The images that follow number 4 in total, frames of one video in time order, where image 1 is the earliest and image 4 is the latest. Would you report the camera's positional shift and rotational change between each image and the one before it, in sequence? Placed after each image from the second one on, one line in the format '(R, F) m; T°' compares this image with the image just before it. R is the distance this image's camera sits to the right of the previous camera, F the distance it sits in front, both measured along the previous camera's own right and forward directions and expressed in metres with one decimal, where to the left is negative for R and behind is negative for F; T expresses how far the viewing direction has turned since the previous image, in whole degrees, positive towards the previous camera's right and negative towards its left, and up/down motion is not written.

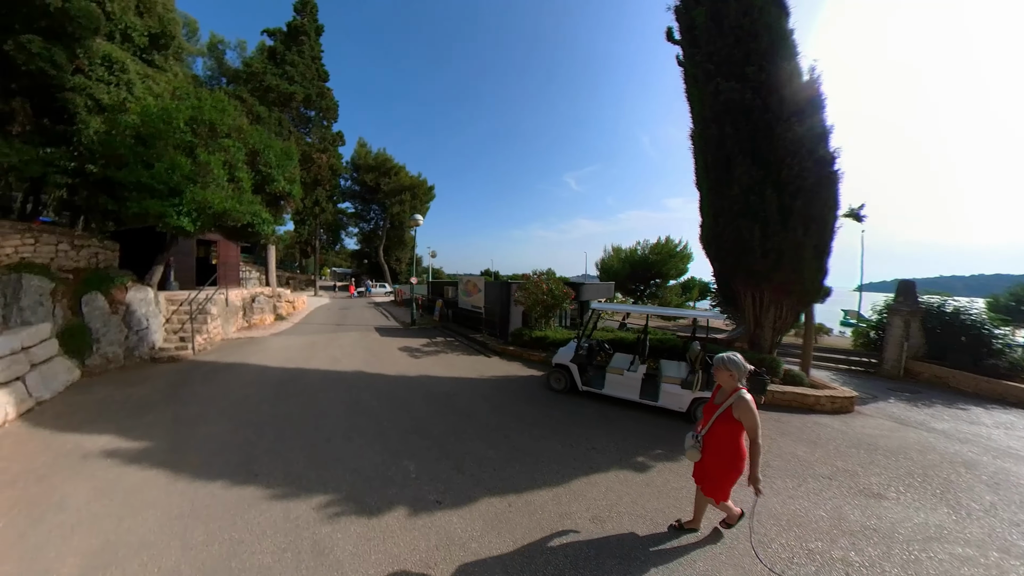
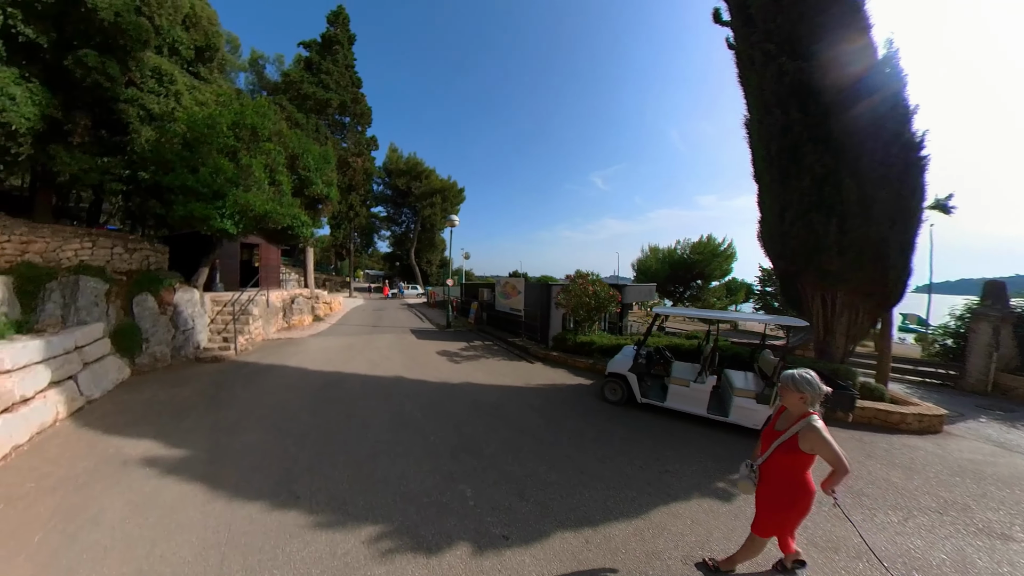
(-0.6, +0.6) m; -4°
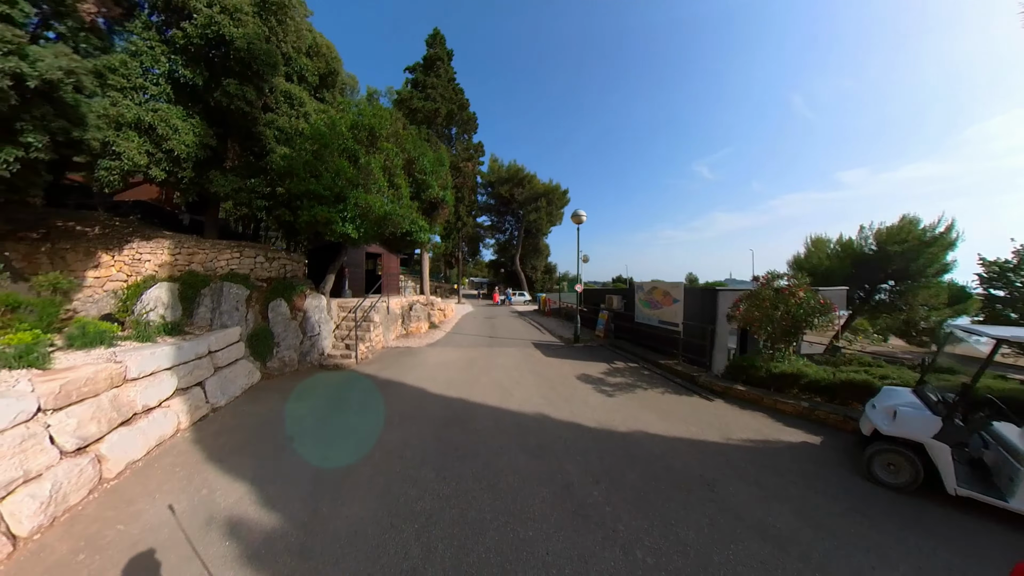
(-1.4, +2.0) m; -16°
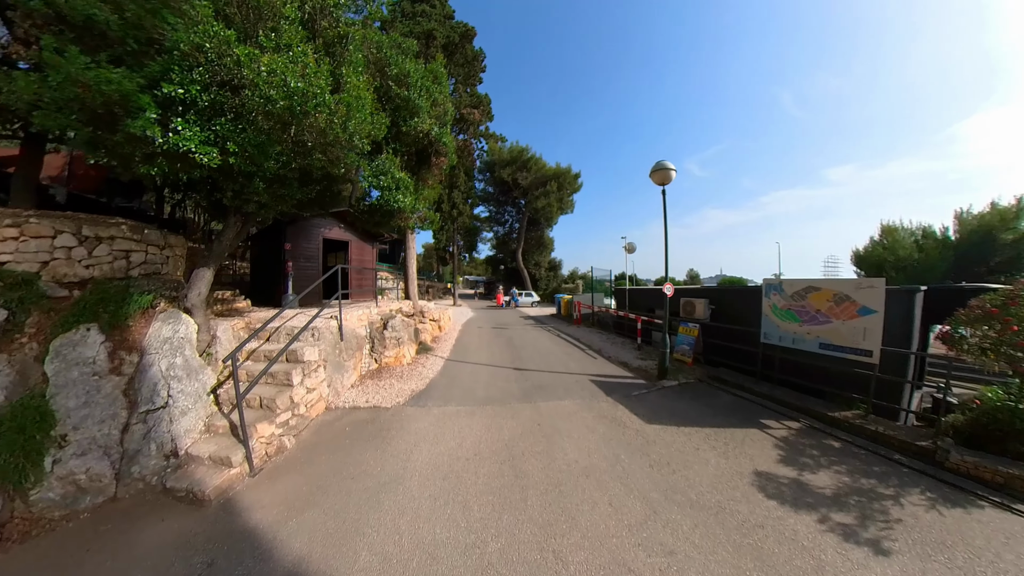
(-1.0, +4.0) m; +2°
